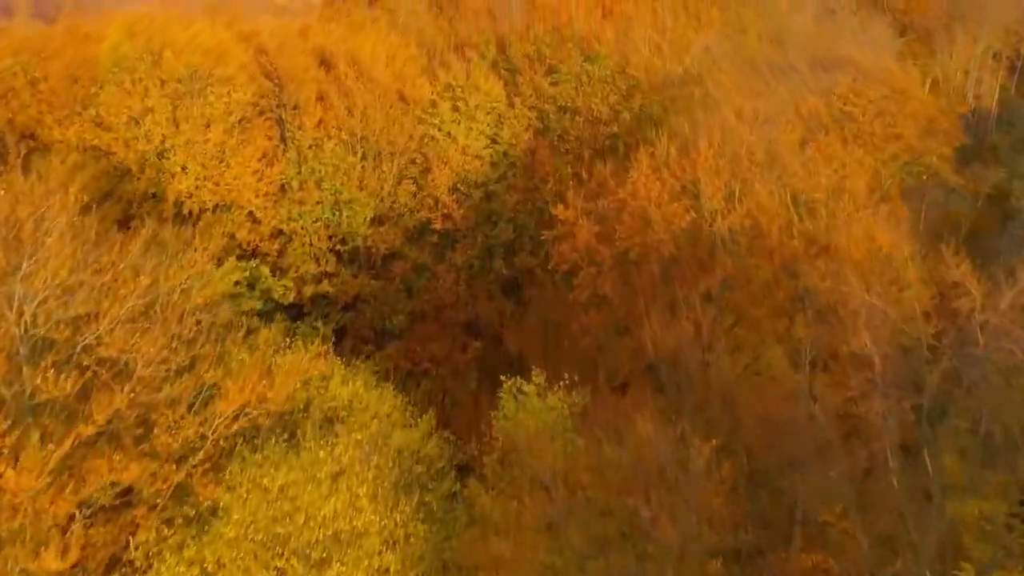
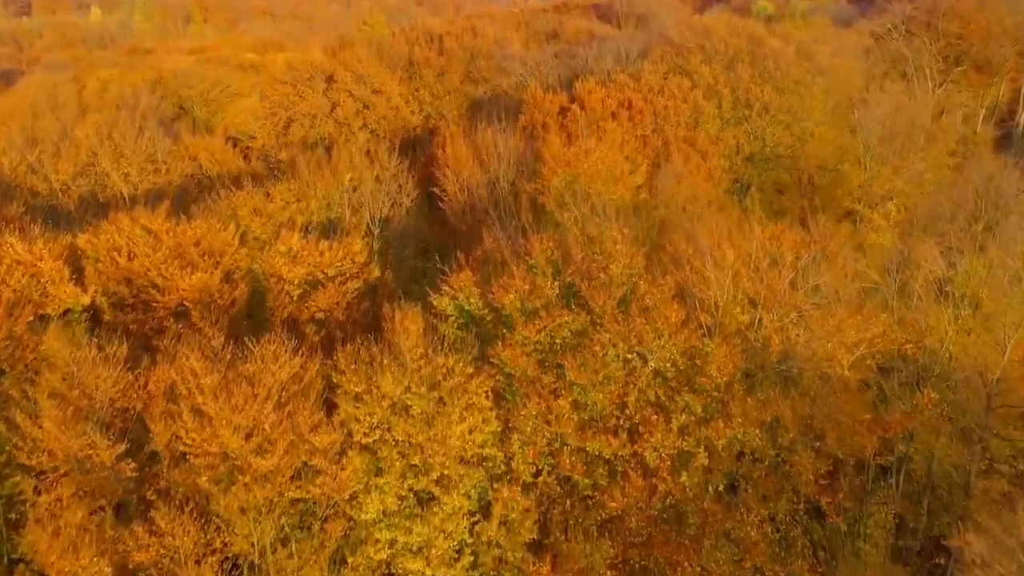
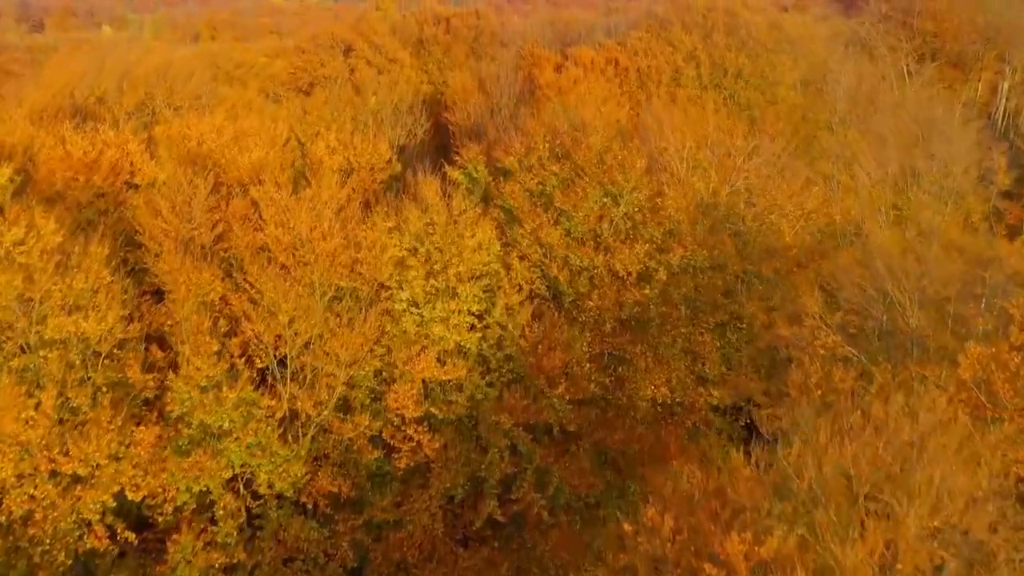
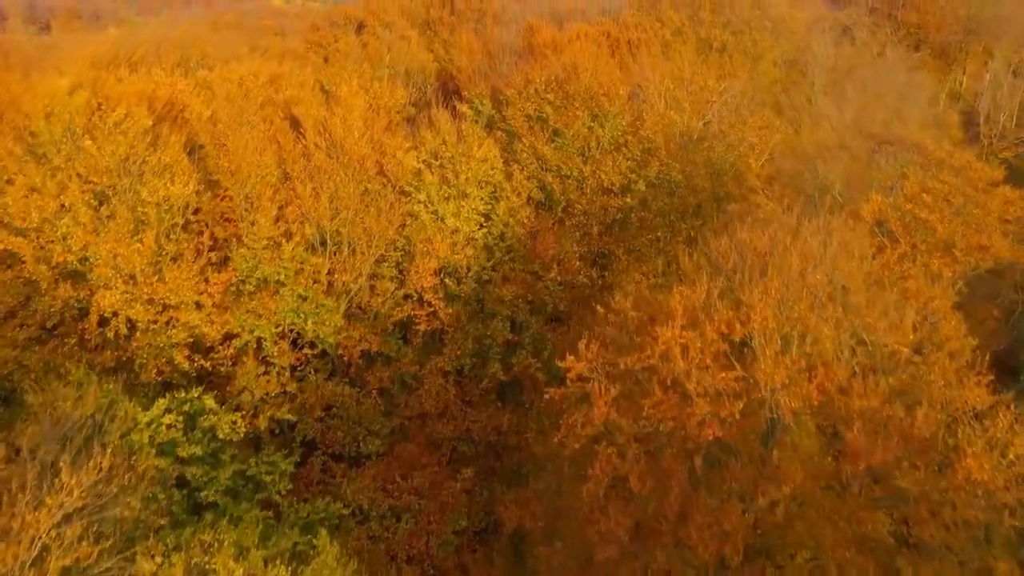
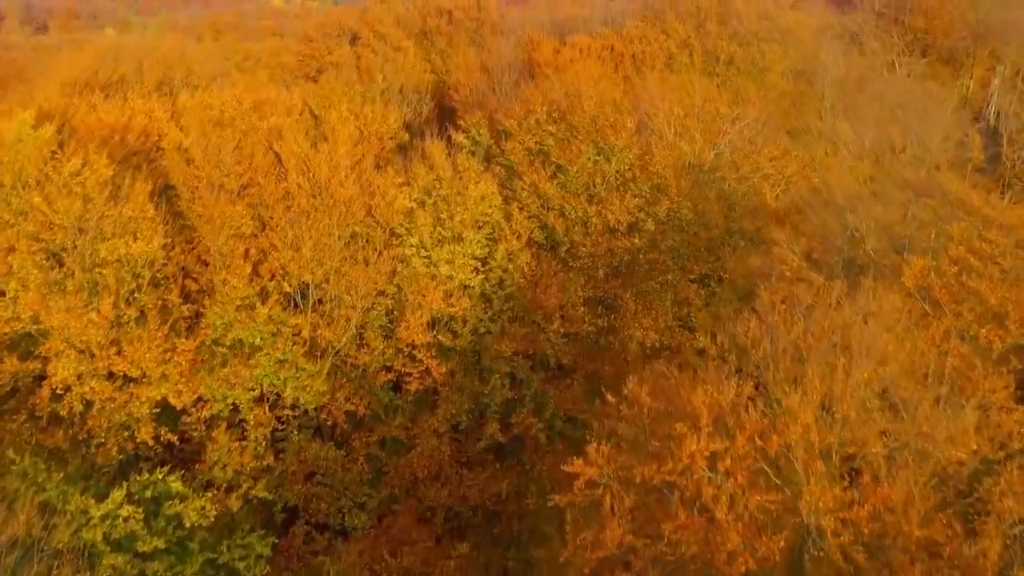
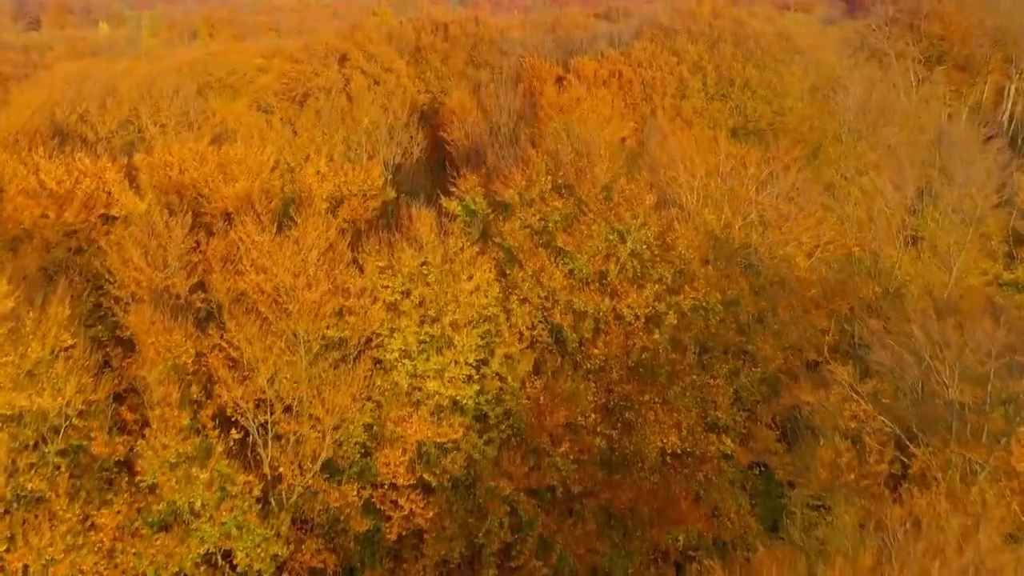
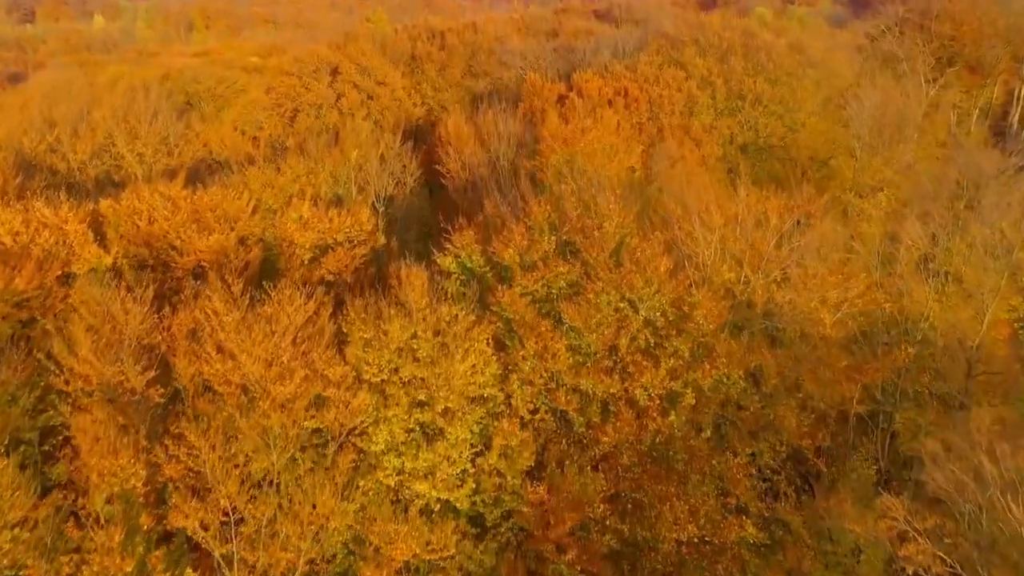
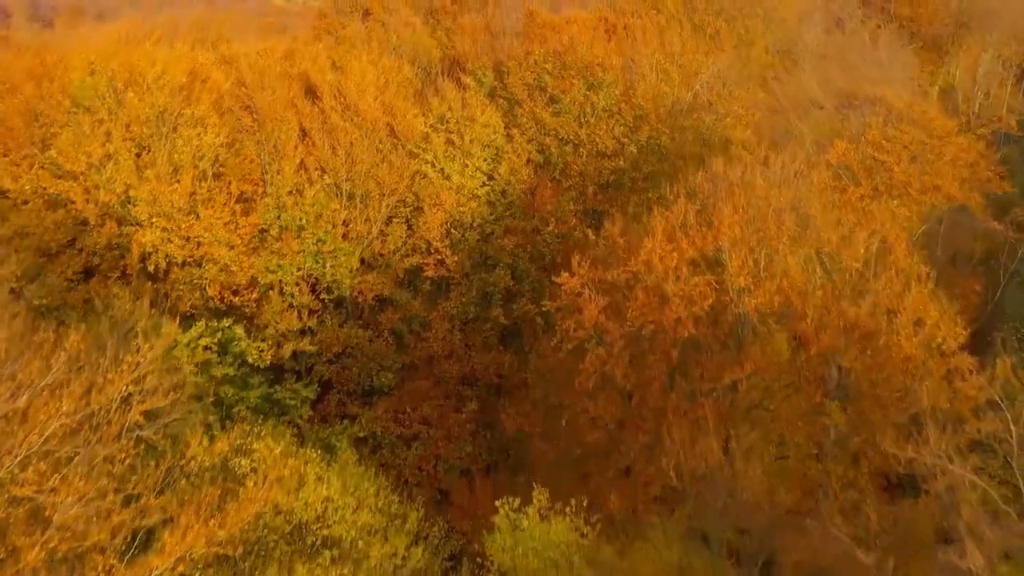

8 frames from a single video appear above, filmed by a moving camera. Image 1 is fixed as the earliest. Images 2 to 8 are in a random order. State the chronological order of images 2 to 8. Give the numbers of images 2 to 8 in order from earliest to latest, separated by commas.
8, 4, 5, 3, 6, 7, 2
